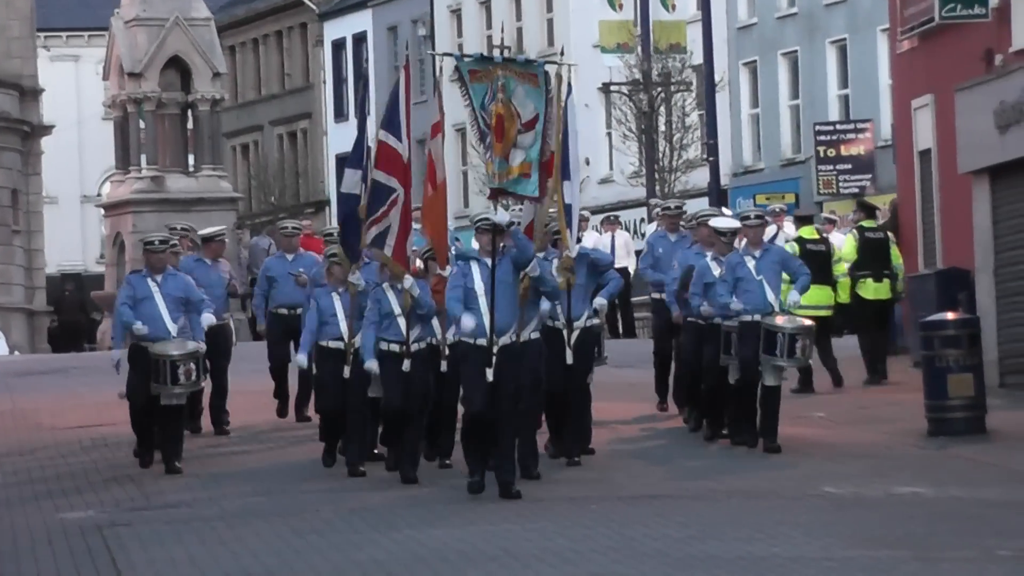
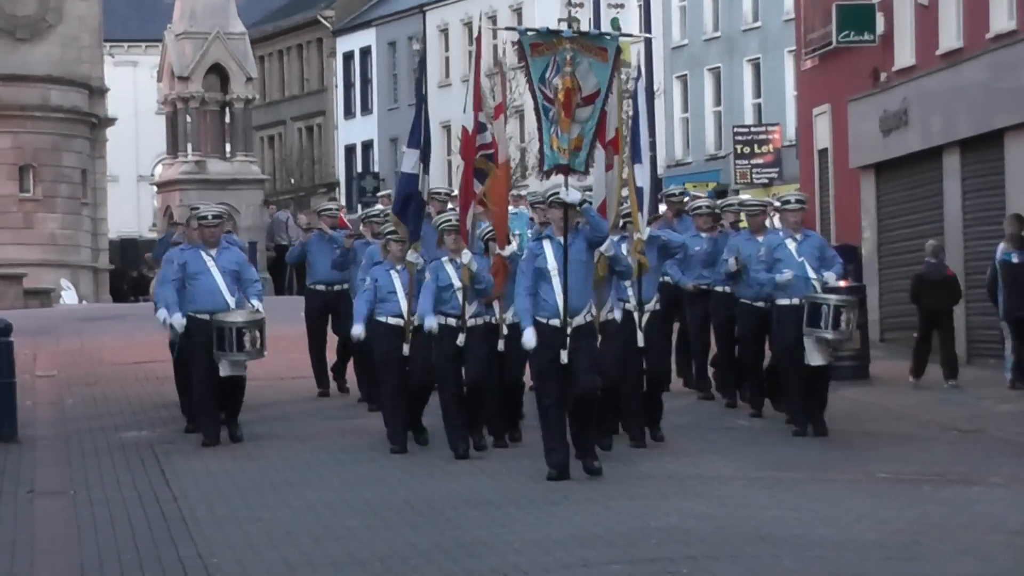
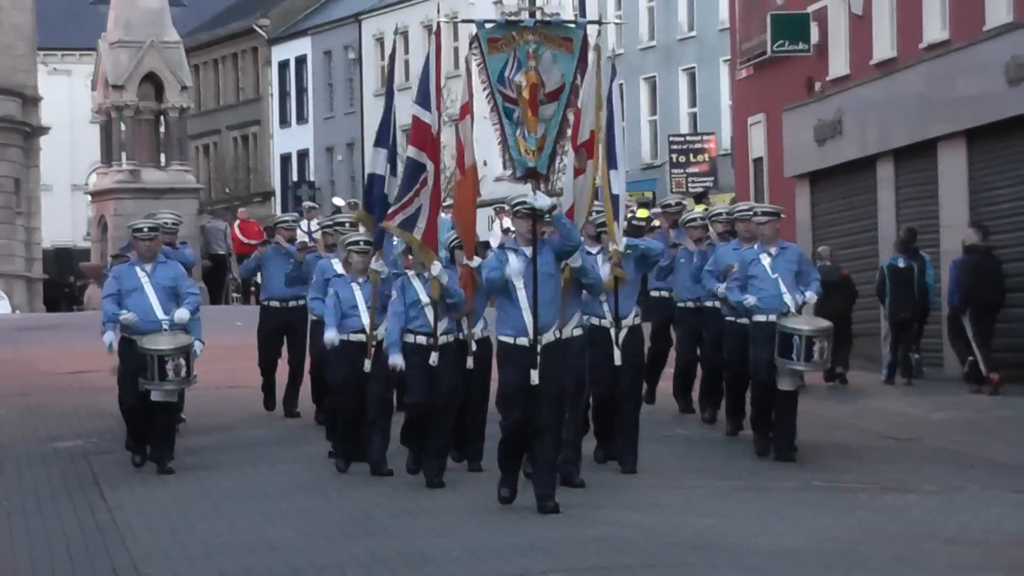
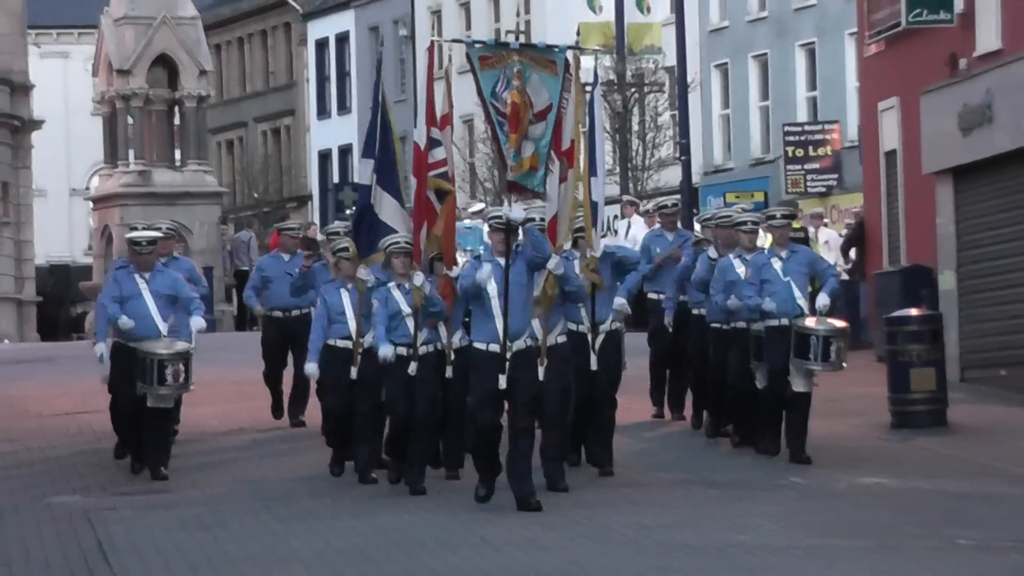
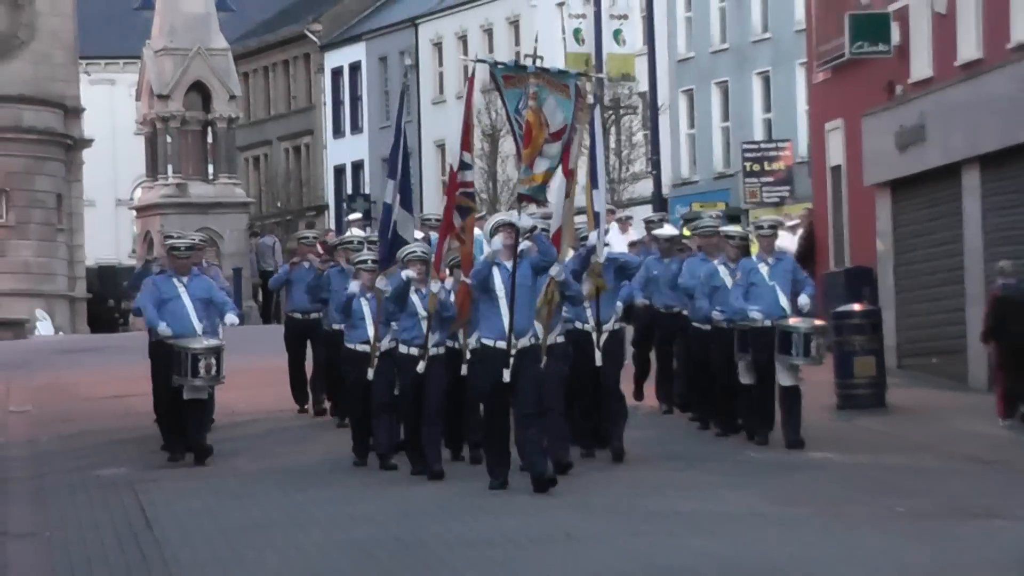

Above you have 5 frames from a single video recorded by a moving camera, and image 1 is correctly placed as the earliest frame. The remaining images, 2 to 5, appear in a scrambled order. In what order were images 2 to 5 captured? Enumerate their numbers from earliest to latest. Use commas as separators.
4, 5, 2, 3
